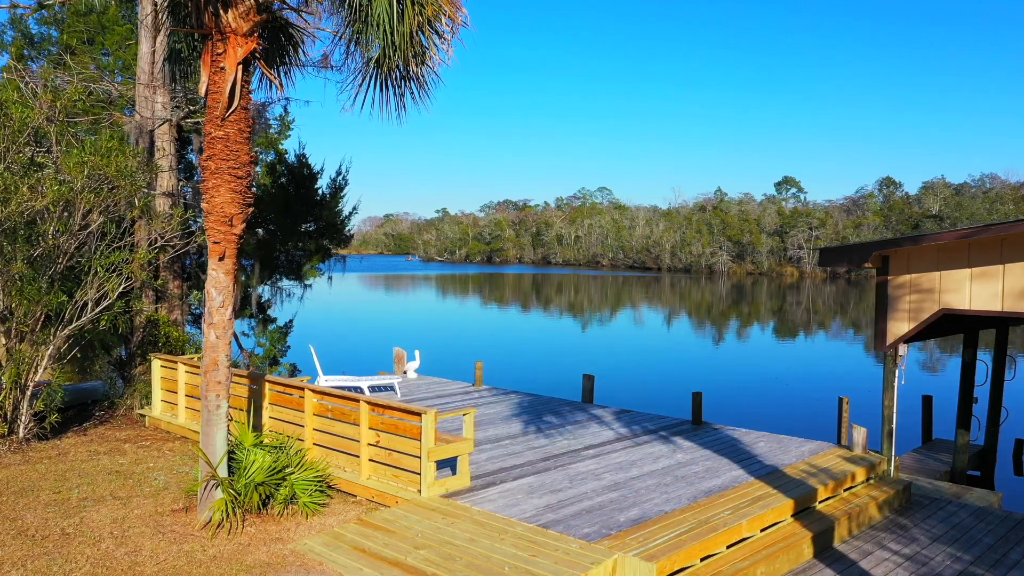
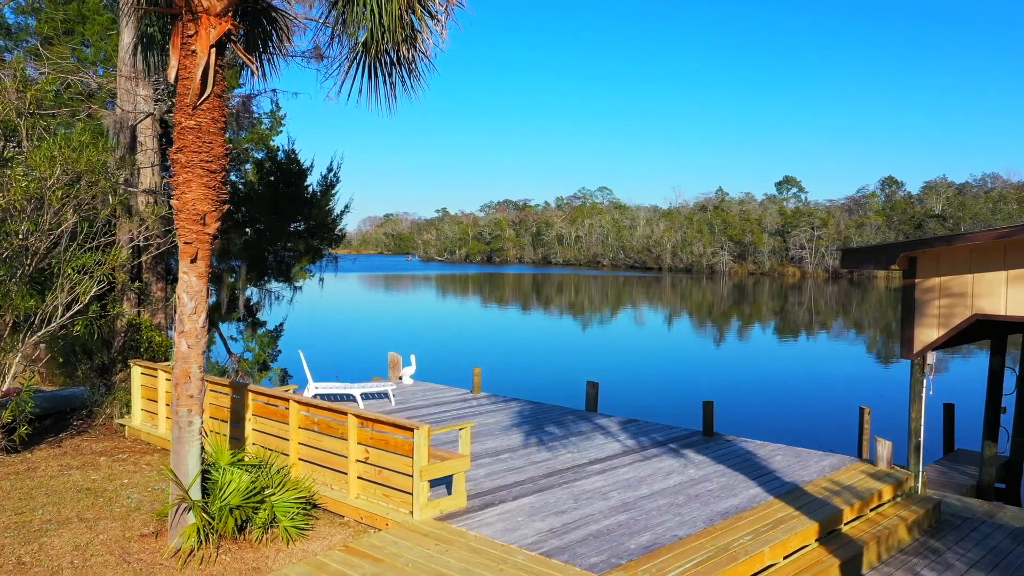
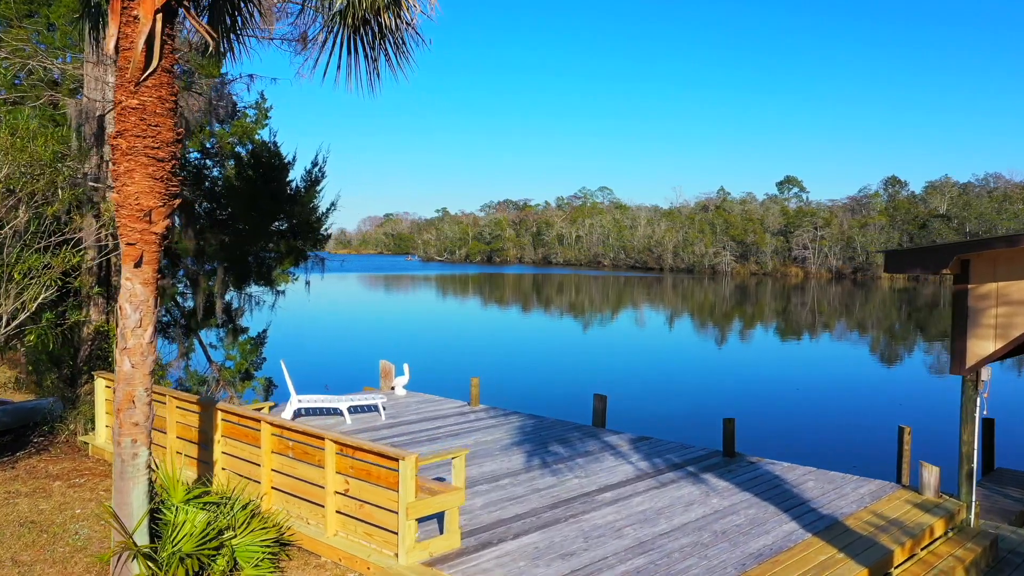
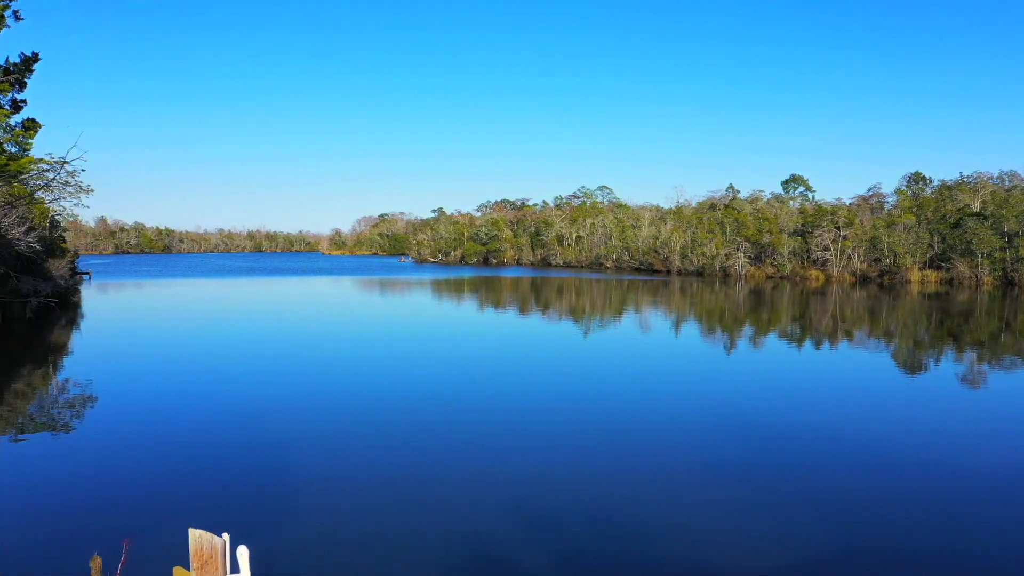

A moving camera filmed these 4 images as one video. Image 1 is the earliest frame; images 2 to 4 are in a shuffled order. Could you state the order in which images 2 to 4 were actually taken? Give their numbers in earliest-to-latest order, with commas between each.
2, 3, 4
